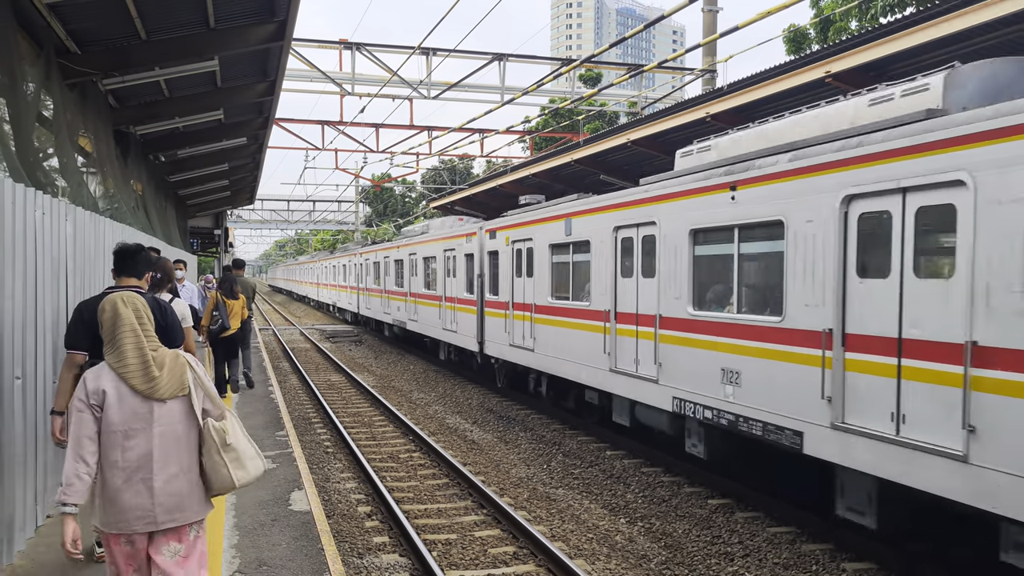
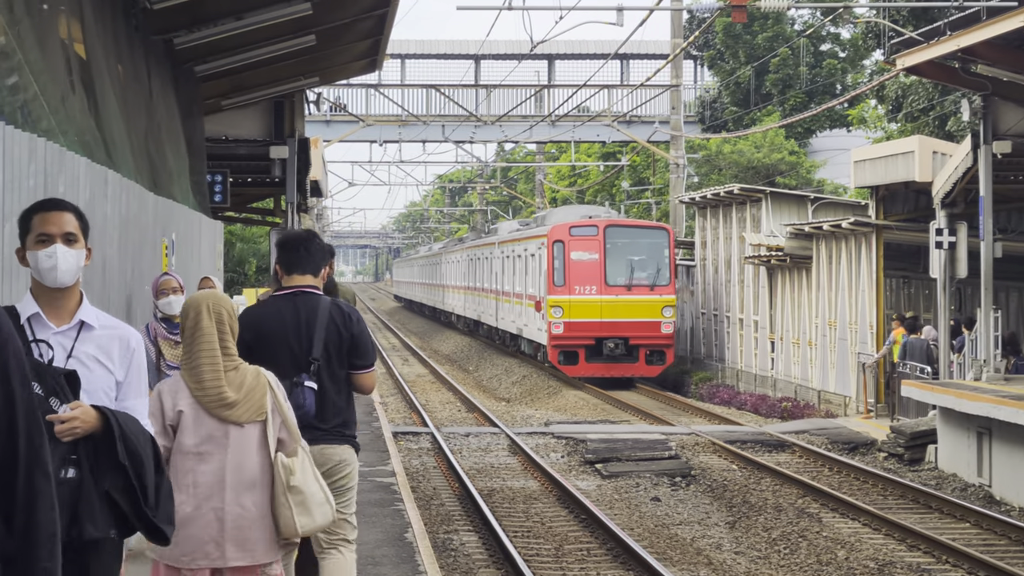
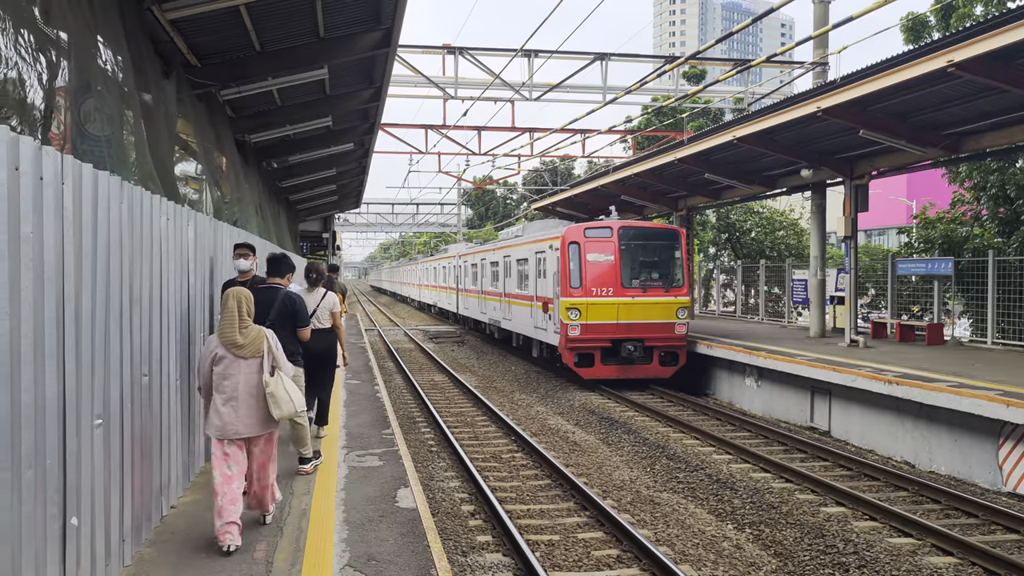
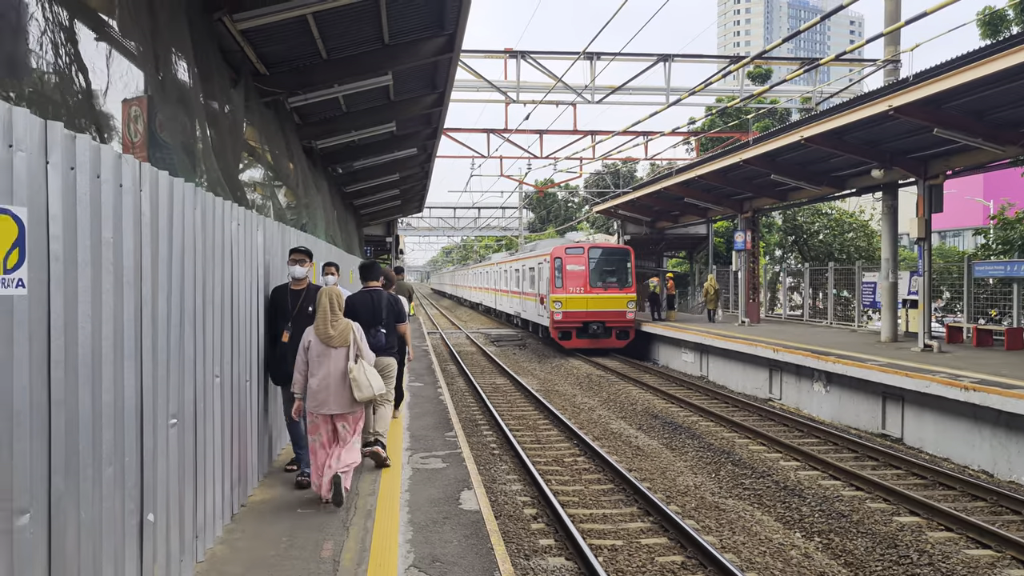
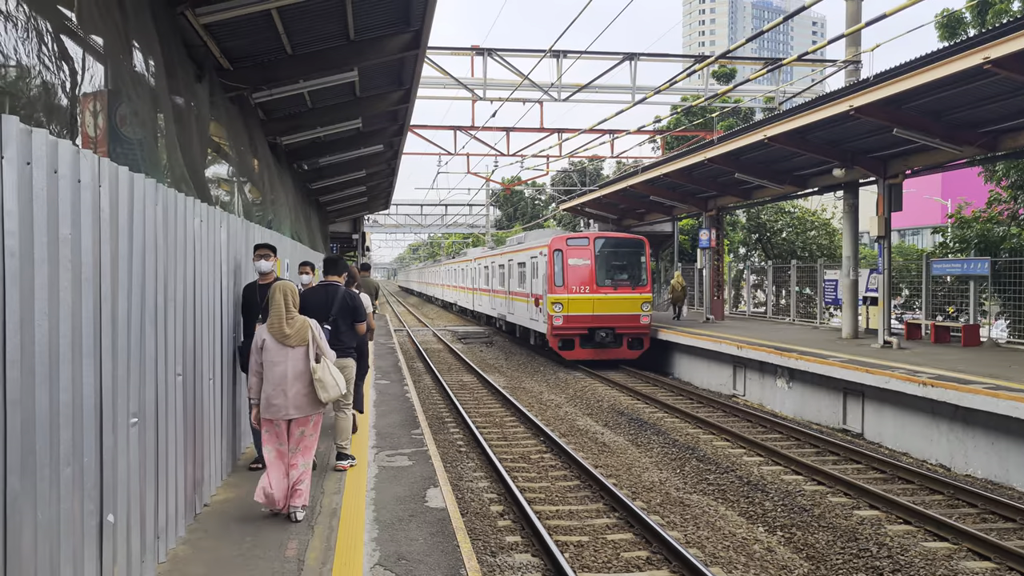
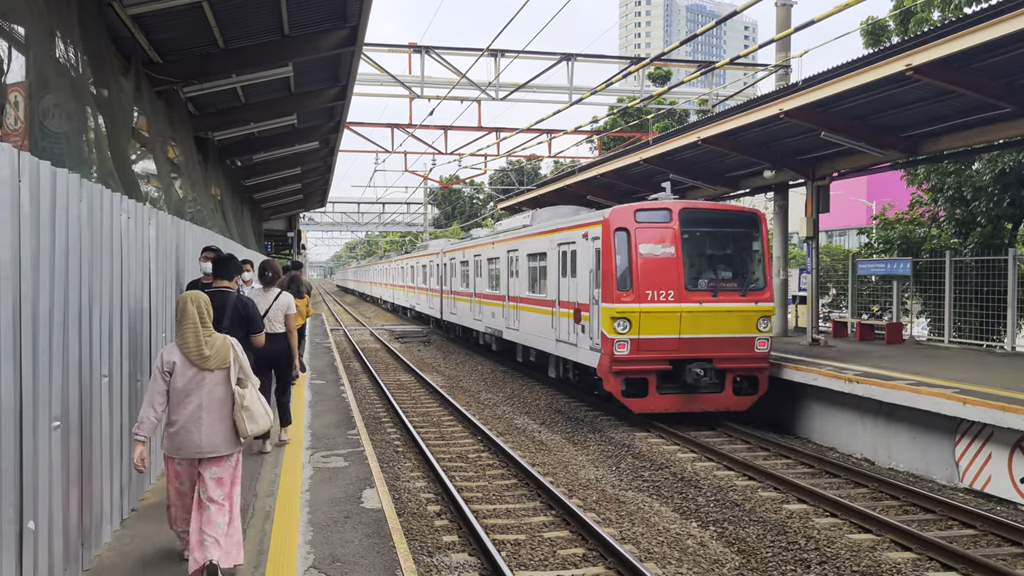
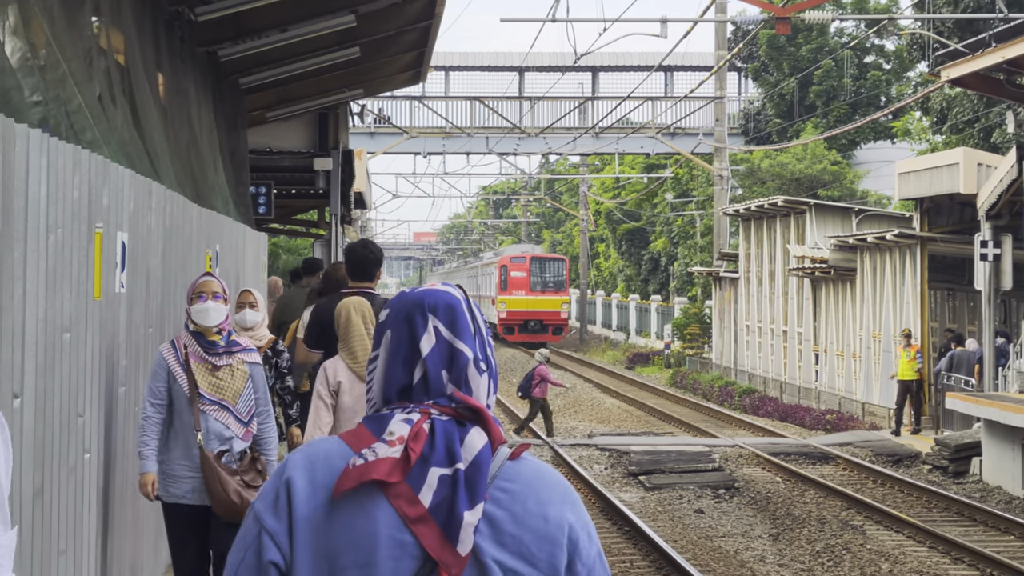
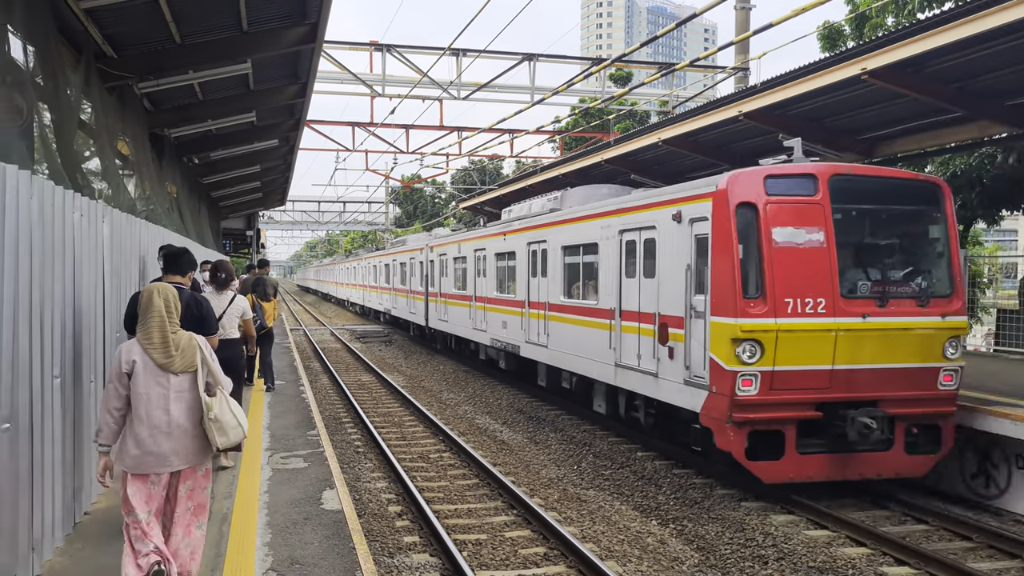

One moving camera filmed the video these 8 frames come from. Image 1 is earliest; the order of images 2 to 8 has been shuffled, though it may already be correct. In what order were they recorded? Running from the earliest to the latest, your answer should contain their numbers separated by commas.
8, 6, 3, 5, 4, 2, 7
